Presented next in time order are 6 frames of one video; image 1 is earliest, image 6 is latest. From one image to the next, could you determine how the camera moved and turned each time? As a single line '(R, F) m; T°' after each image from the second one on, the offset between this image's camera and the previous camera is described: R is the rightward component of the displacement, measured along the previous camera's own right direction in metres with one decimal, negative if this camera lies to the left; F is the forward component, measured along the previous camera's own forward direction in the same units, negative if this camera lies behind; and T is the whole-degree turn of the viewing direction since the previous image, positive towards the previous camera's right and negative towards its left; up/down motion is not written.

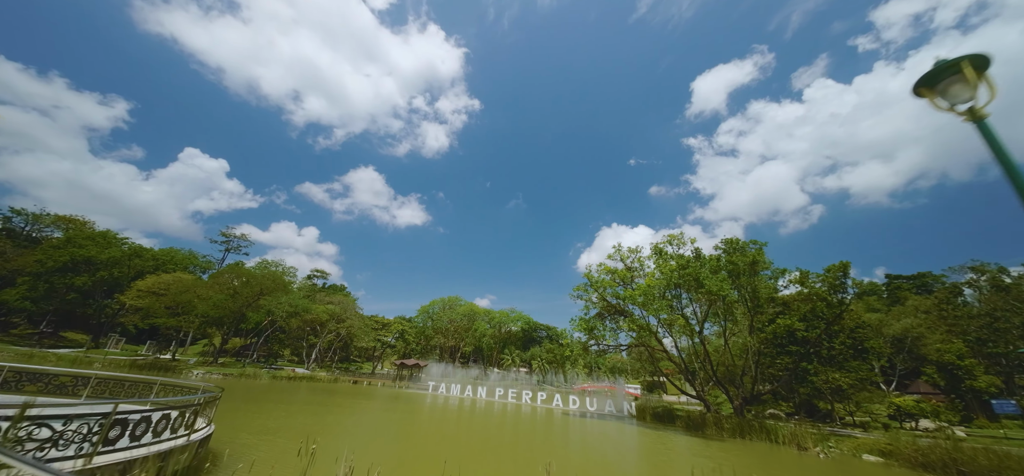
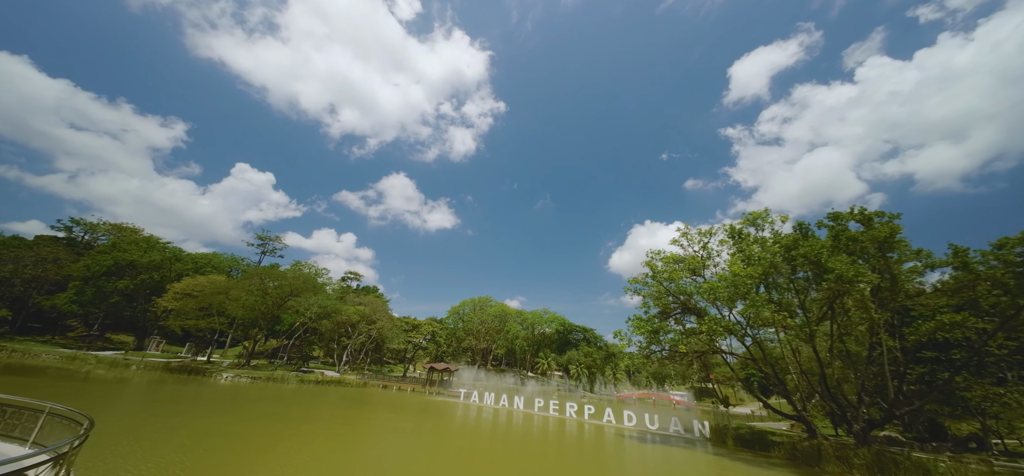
(-0.5, +3.0) m; -5°
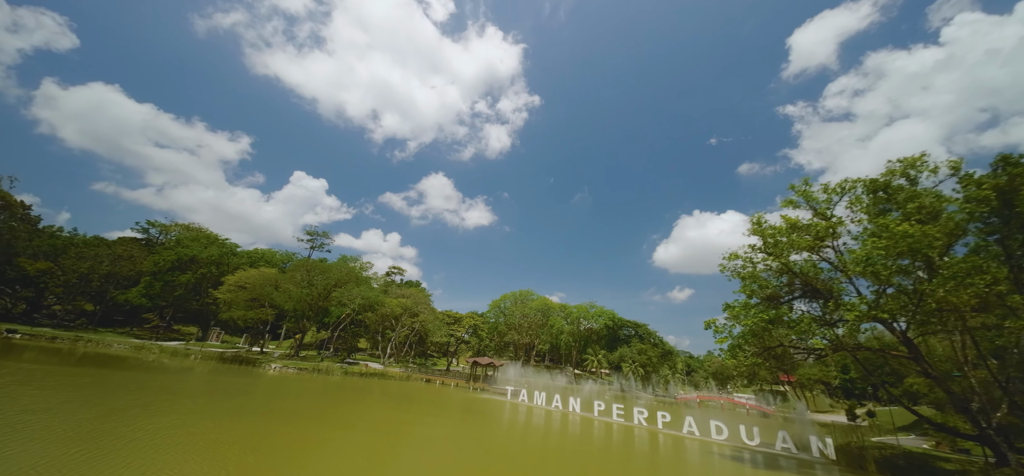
(-0.7, +2.6) m; -6°
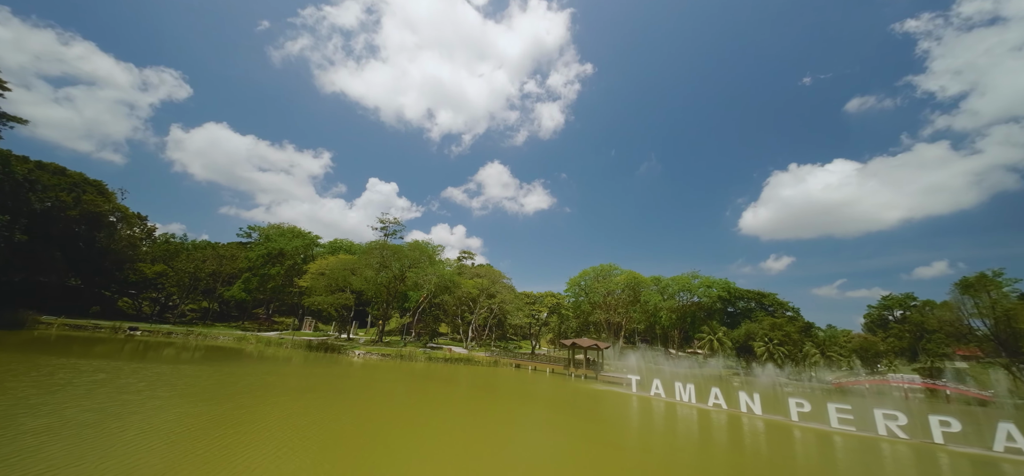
(-2.4, +5.0) m; -11°
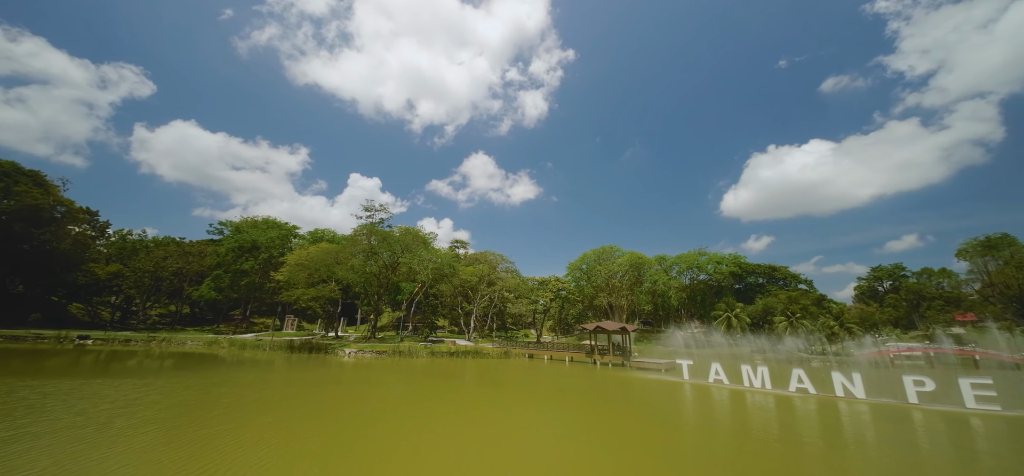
(-1.5, +3.2) m; +2°
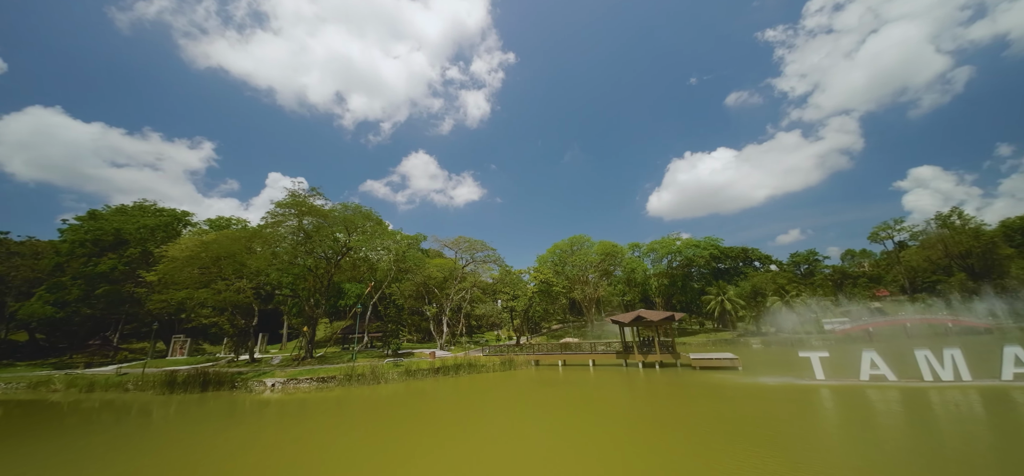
(-2.9, +6.0) m; +10°
